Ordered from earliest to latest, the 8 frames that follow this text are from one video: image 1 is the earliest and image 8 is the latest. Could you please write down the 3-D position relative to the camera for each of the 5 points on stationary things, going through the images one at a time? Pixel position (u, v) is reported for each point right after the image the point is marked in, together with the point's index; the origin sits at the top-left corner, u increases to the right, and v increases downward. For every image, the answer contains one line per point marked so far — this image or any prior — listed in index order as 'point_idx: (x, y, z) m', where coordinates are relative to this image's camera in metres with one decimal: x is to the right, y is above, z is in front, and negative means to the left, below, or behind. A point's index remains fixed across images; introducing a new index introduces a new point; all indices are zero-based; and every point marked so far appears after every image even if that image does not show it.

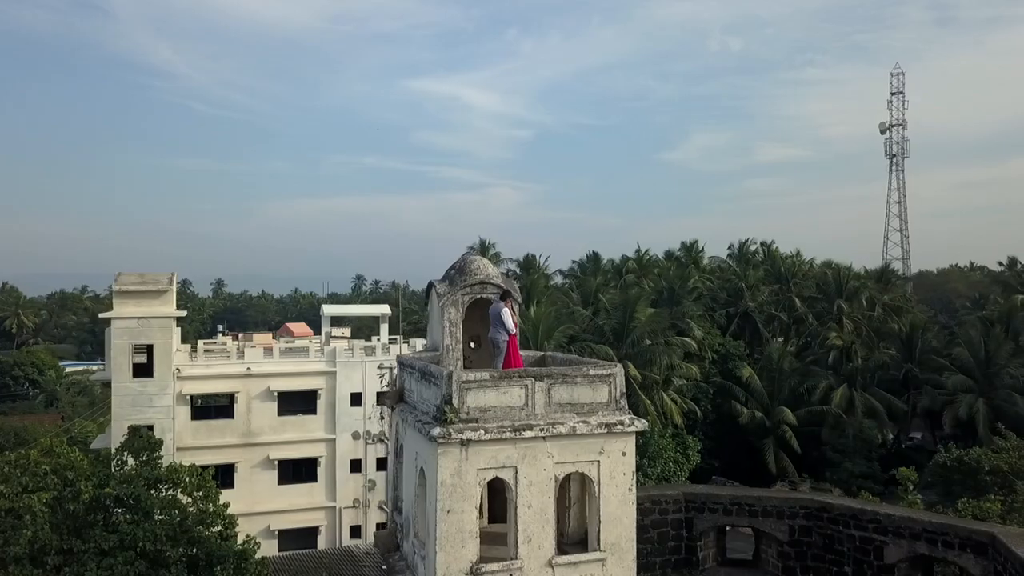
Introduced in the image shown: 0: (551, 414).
0: (+0.3, -1.1, +6.9) m
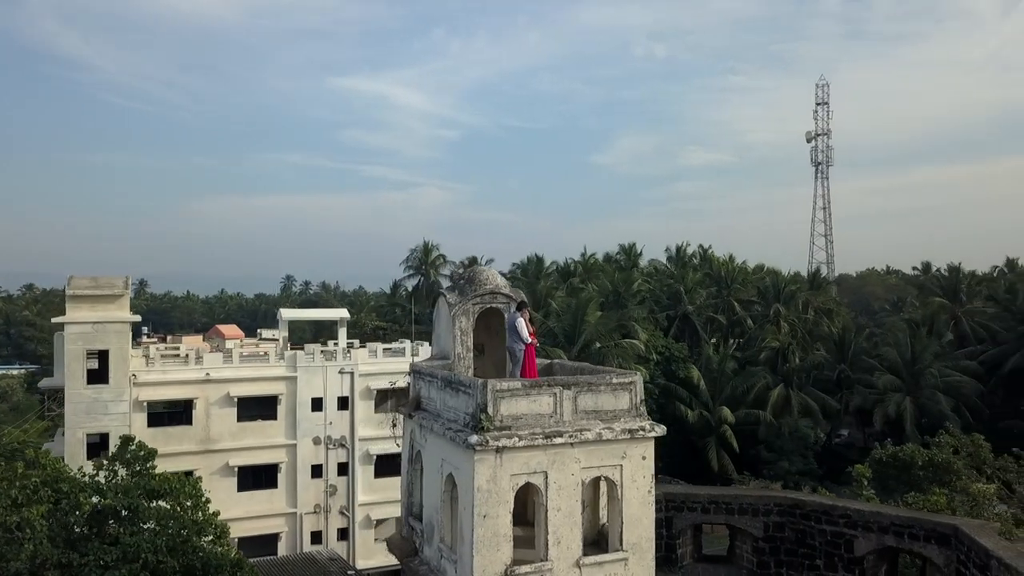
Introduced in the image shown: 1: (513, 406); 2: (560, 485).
0: (+0.6, -1.2, +7.2) m
1: (0.0, -1.0, +7.0) m
2: (+0.4, -1.7, +7.1) m
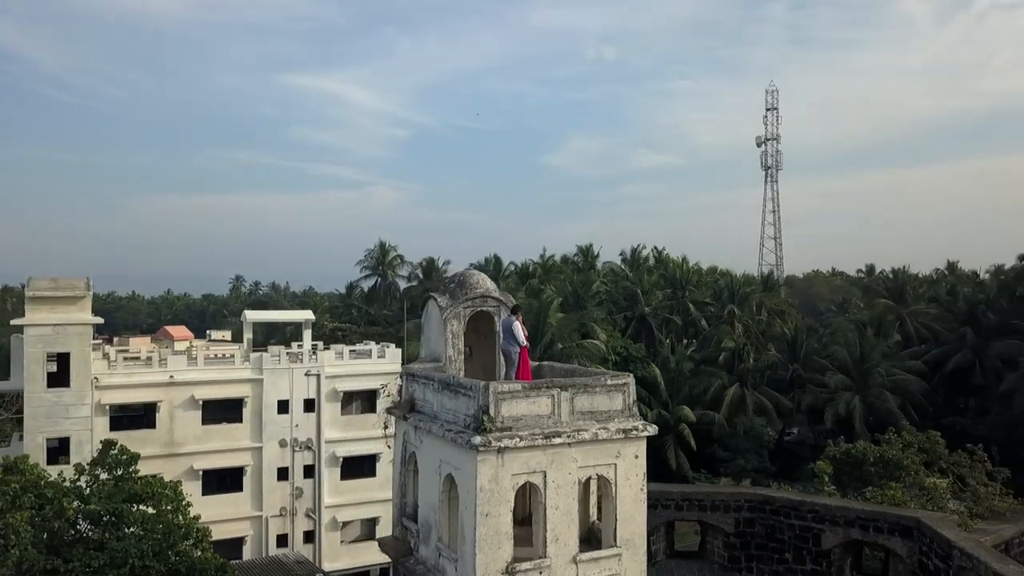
0: (+0.6, -1.2, +7.4) m
1: (0.0, -1.0, +7.1) m
2: (+0.4, -1.7, +7.3) m
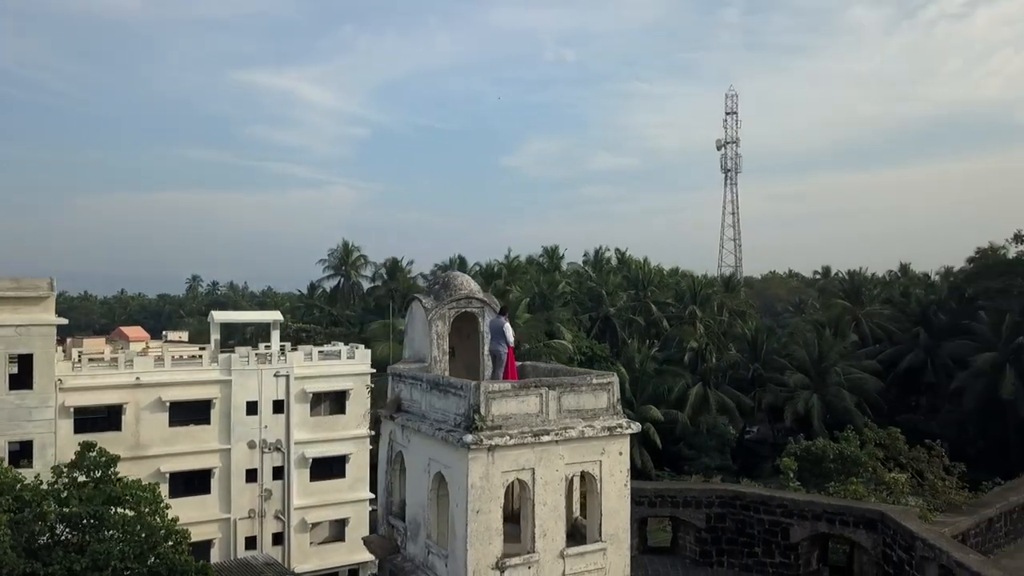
0: (+0.5, -1.2, +7.6) m
1: (-0.1, -1.1, +7.3) m
2: (+0.3, -1.7, +7.5) m
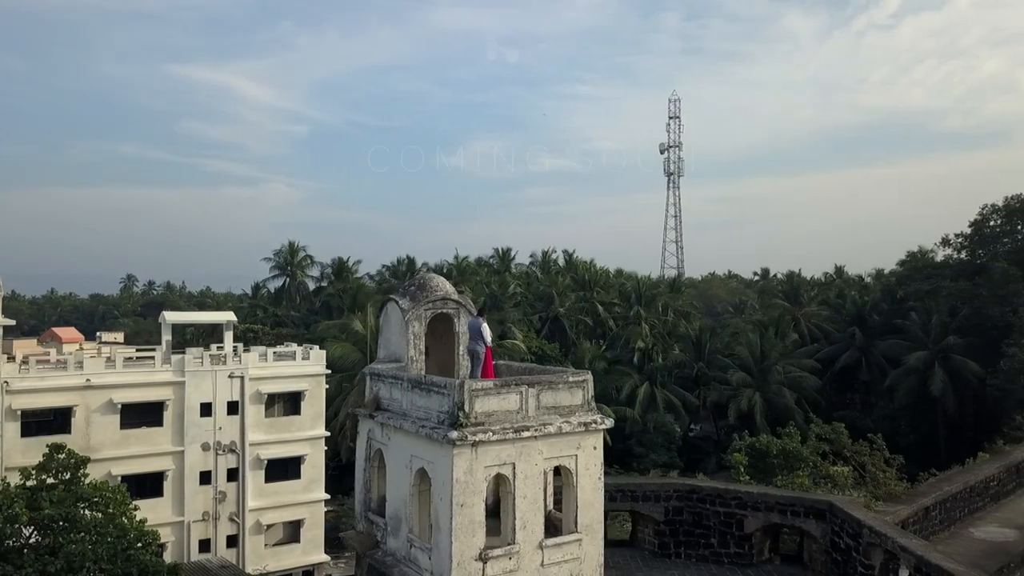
0: (+0.3, -1.2, +7.9) m
1: (-0.3, -1.1, +7.6) m
2: (+0.1, -1.8, +7.8) m
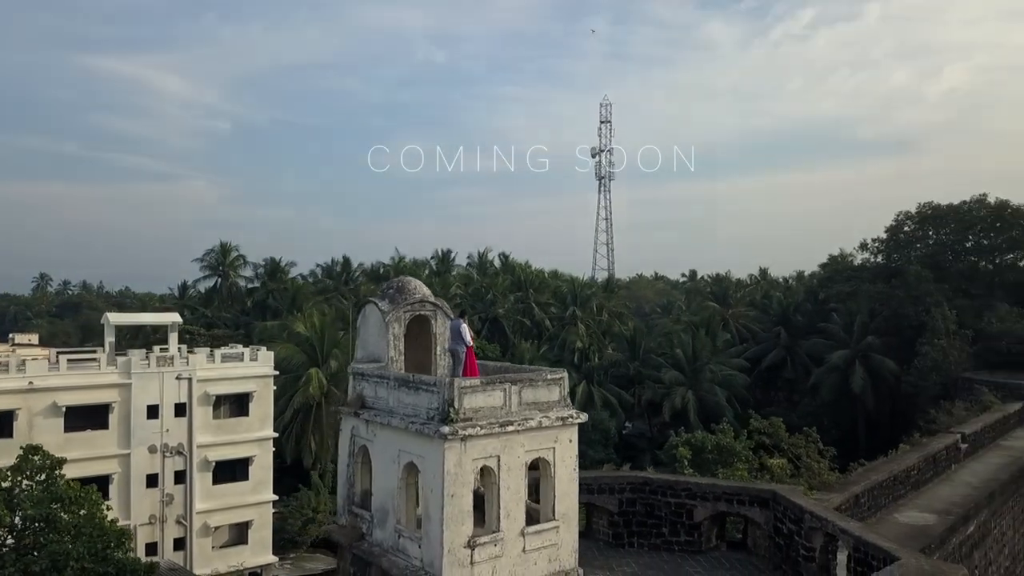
0: (+0.1, -1.3, +8.5) m
1: (-0.4, -1.1, +8.1) m
2: (0.0, -1.8, +8.3) m
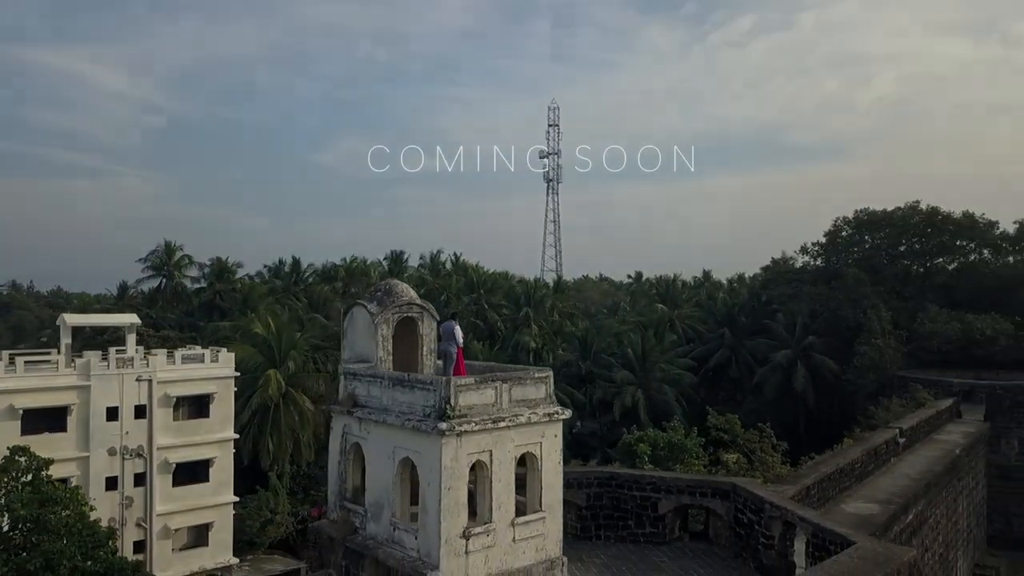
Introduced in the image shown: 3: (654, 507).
0: (0.0, -1.3, +8.9) m
1: (-0.5, -1.1, +8.5) m
2: (-0.1, -1.8, +8.7) m
3: (+2.5, -3.8, +14.4) m
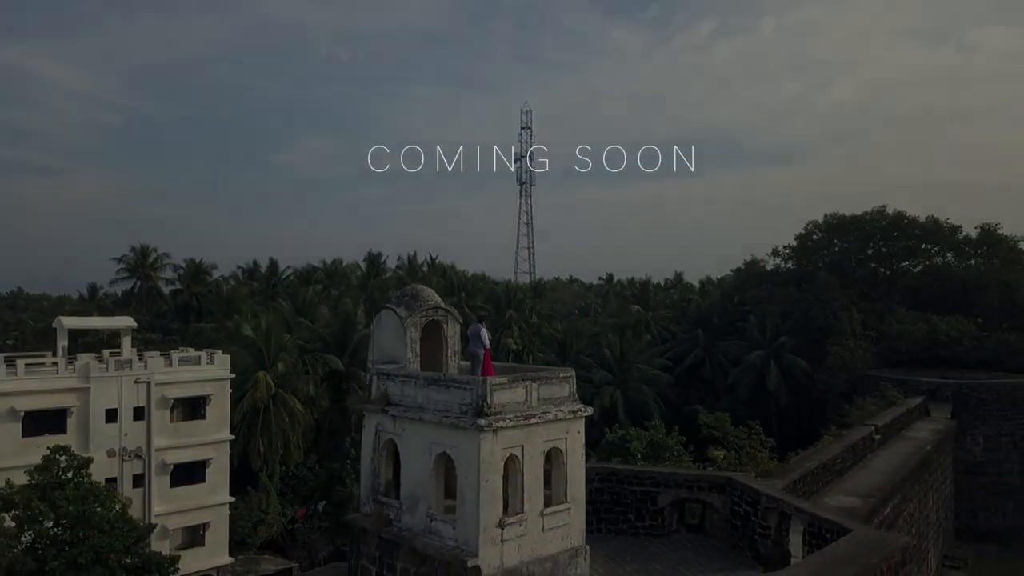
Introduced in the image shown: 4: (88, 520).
0: (+0.3, -1.4, +9.5) m
1: (-0.1, -1.2, +9.1) m
2: (+0.2, -1.9, +9.3) m
3: (+2.6, -3.9, +15.1) m
4: (-5.2, -2.8, +9.9) m
